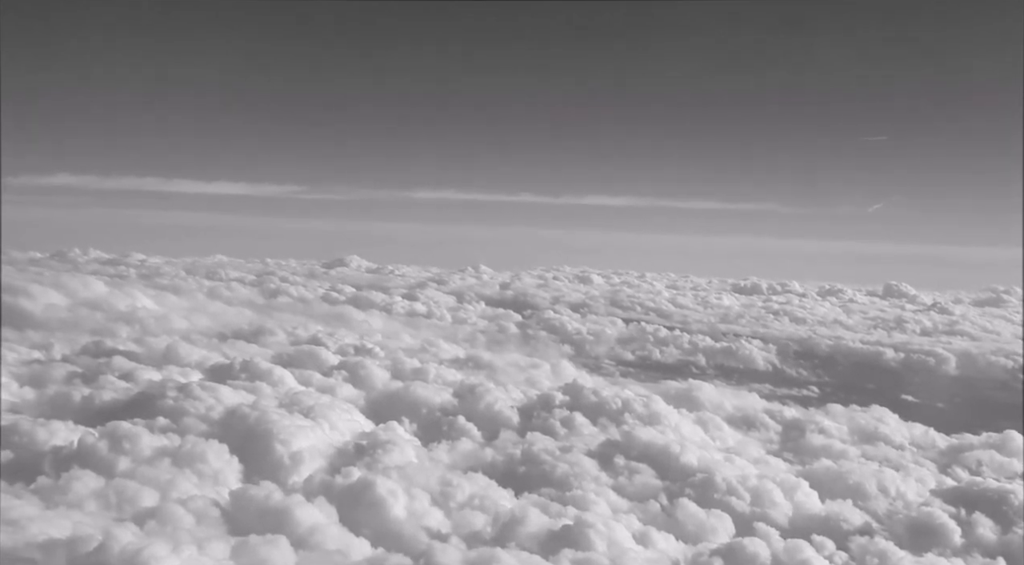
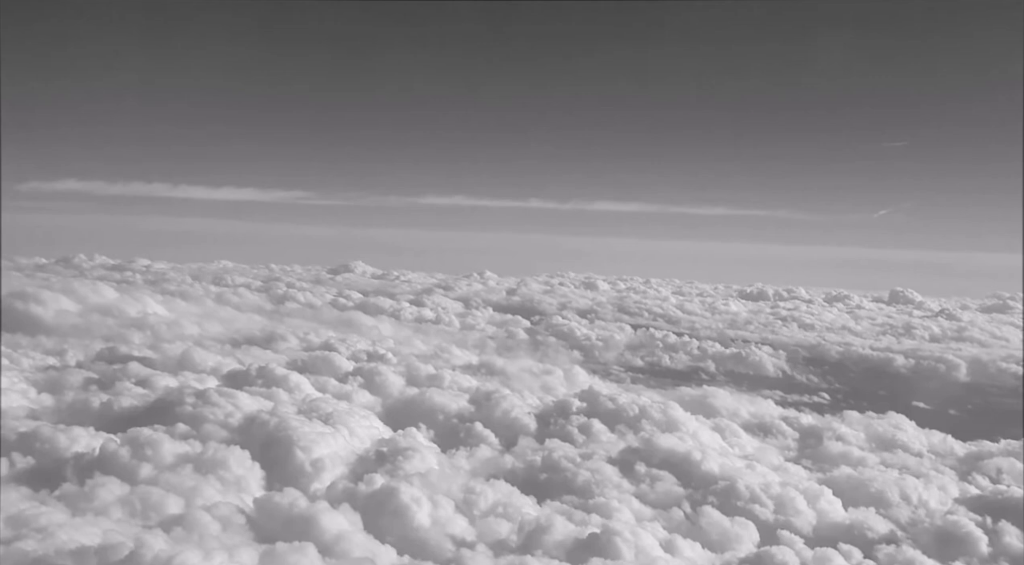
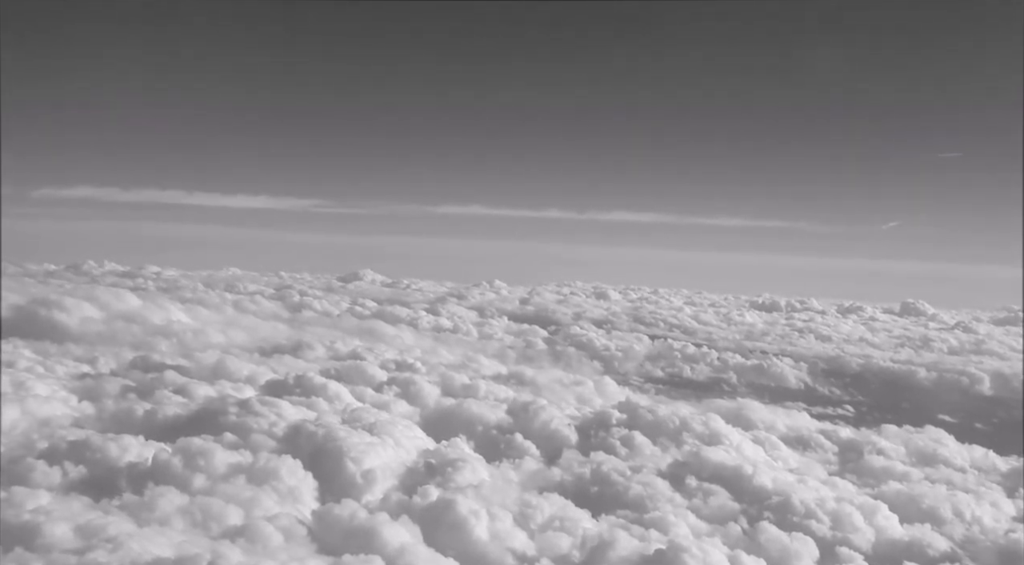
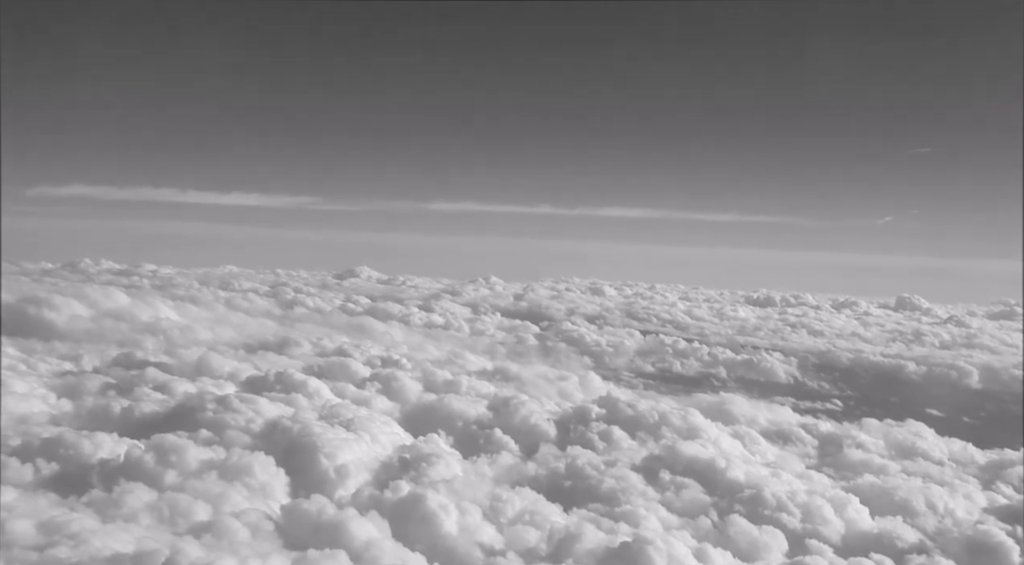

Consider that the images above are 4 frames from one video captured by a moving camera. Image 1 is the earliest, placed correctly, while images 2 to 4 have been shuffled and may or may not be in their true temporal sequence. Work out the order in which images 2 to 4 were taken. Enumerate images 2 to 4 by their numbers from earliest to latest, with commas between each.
2, 4, 3
